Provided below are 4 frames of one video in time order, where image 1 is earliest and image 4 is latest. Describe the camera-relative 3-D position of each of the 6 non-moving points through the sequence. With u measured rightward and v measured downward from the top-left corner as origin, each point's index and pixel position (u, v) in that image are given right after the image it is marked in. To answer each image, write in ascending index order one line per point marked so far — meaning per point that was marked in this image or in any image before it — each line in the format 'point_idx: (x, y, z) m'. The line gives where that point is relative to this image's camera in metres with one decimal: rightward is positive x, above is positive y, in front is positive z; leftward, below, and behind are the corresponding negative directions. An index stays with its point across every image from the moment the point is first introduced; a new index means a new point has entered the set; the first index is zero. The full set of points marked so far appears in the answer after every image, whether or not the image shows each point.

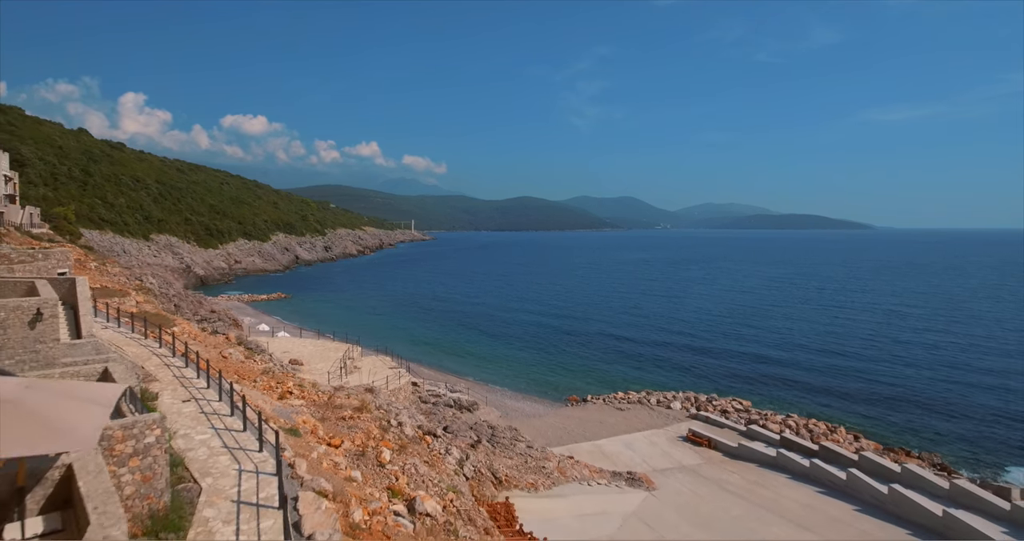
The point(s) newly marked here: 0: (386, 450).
0: (-4.4, -6.2, +17.7) m
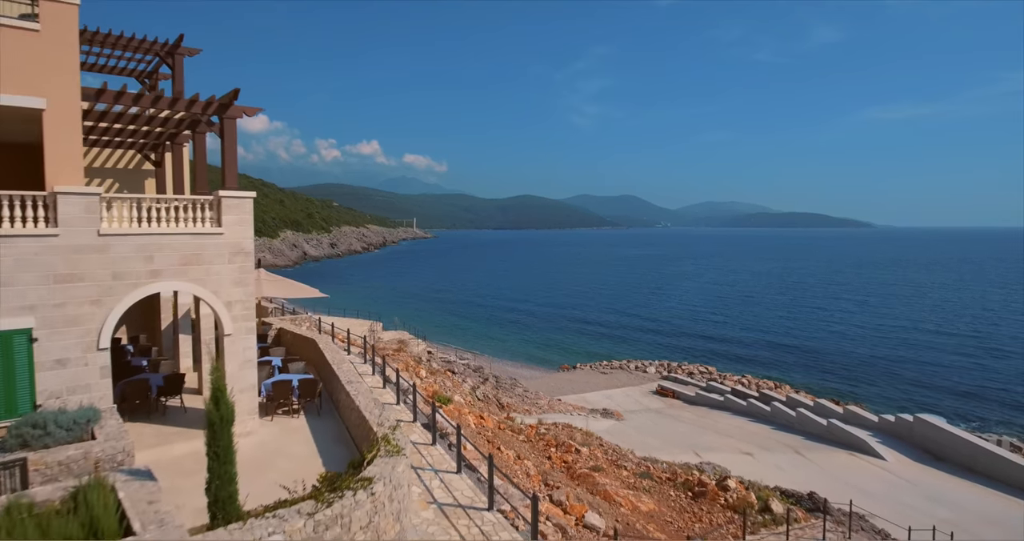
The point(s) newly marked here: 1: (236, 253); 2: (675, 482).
0: (-4.4, -4.8, +25.0) m
1: (-4.8, +0.3, +9.1) m
2: (+4.5, -5.9, +14.4) m
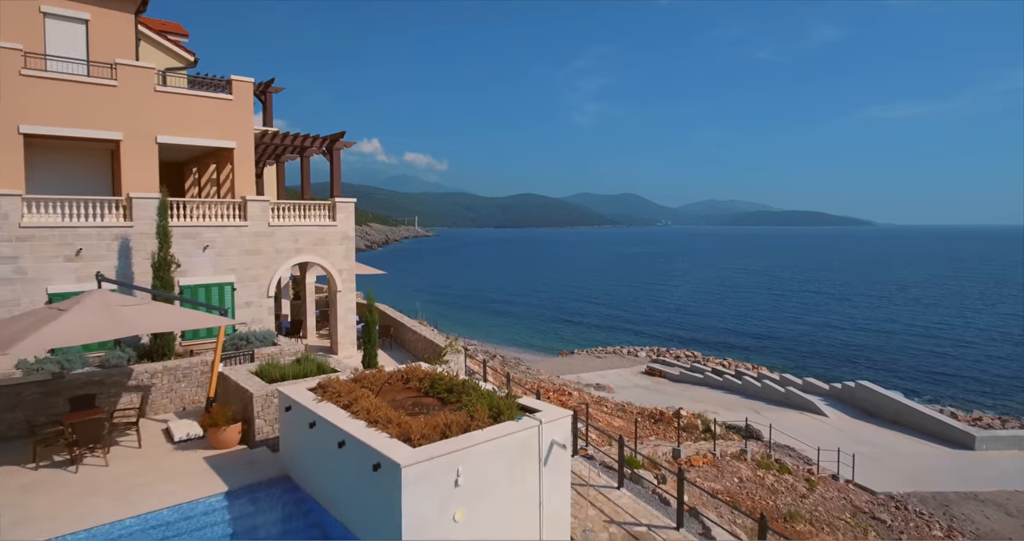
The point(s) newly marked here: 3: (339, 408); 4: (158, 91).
0: (-4.1, -4.2, +29.9) m
1: (-4.5, +0.9, +13.9) m
2: (+4.8, -5.3, +19.2) m
3: (-2.3, -1.8, +6.8) m
4: (-8.3, +4.2, +12.2) m
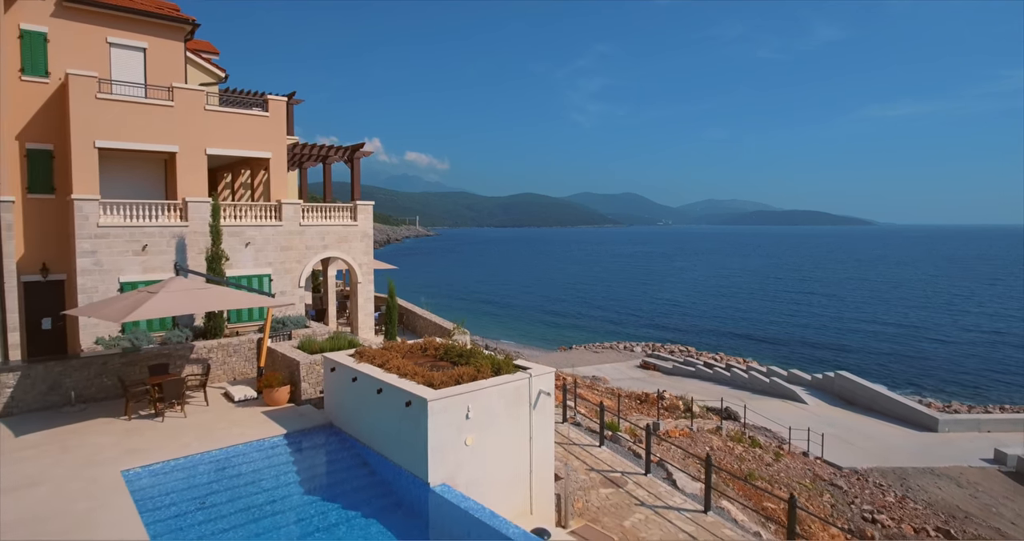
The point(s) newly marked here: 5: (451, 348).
0: (-4.1, -4.0, +31.8) m
1: (-4.6, +1.0, +15.8) m
2: (+4.8, -5.1, +21.2) m
3: (-2.3, -1.6, +8.7) m
4: (-8.4, +4.4, +14.2) m
5: (-1.1, -1.4, +9.6) m
